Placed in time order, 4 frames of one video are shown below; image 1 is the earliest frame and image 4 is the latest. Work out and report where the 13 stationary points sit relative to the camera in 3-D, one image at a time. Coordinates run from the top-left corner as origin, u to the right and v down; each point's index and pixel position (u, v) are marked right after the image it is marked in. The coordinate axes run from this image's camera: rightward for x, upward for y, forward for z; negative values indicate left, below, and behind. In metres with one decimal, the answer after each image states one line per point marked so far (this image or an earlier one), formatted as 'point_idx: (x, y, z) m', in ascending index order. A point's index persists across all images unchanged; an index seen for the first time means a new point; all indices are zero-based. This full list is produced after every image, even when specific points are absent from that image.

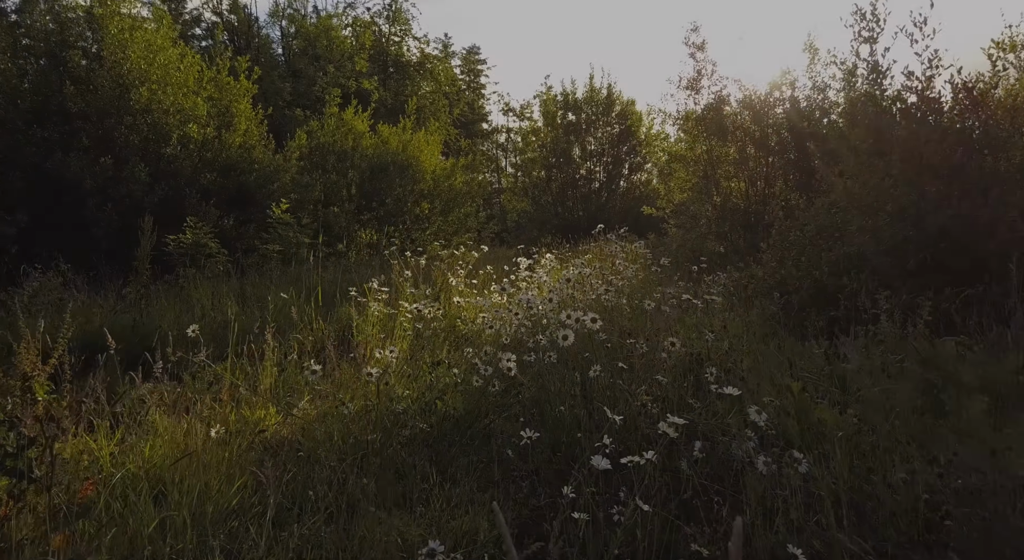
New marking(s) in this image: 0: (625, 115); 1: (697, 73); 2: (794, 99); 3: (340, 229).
0: (+3.1, +4.6, +17.7) m
1: (+3.0, +3.4, +10.5) m
2: (+4.3, +2.8, +9.7) m
3: (-3.6, +1.1, +13.5) m
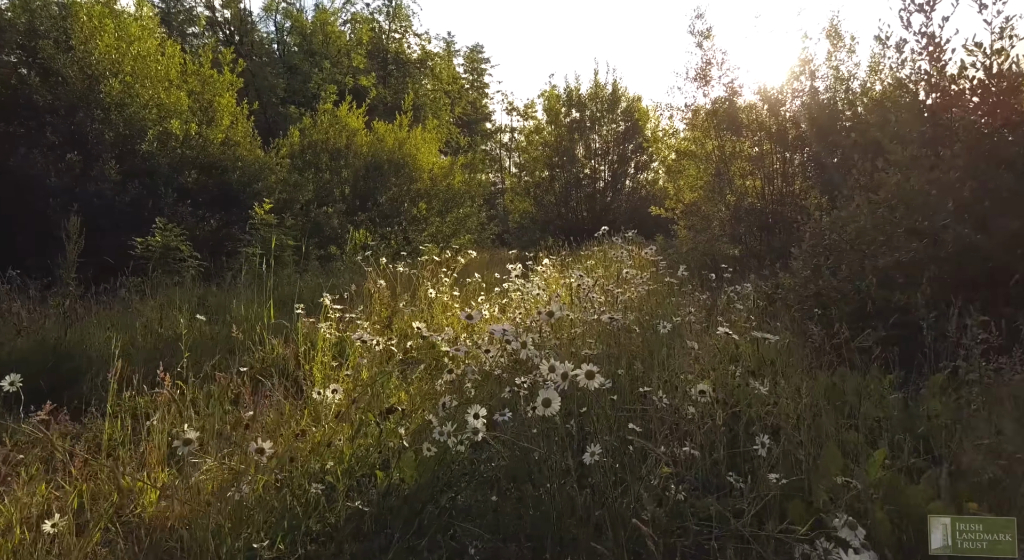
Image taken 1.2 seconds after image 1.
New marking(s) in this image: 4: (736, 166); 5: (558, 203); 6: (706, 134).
0: (+3.2, +4.5, +17.0) m
1: (+3.0, +3.4, +9.8) m
2: (+4.2, +2.7, +9.0) m
3: (-3.6, +1.0, +12.8) m
4: (+3.4, +1.7, +9.6) m
5: (+1.2, +2.0, +16.8) m
6: (+3.0, +2.3, +9.9) m
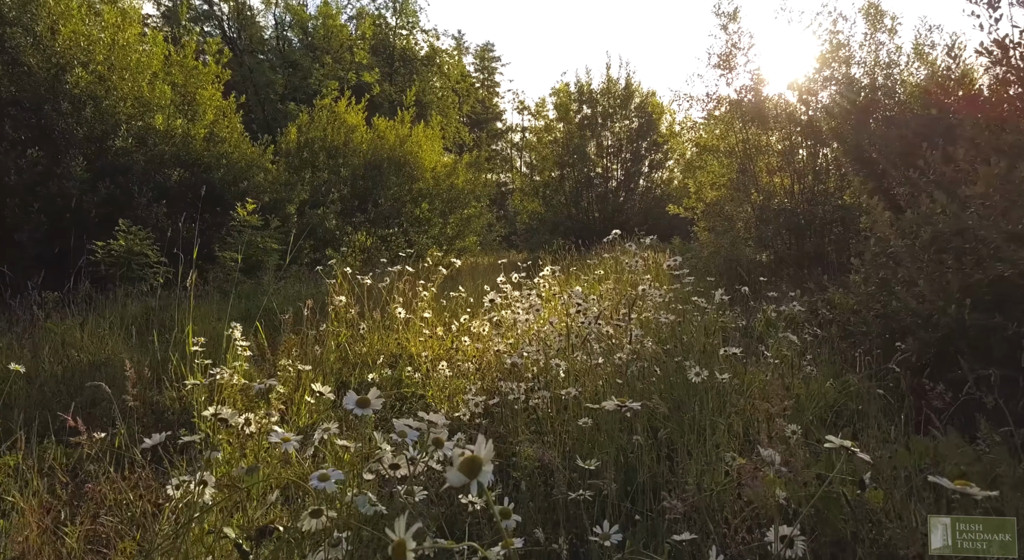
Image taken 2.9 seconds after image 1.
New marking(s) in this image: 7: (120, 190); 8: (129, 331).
0: (+3.4, +4.4, +16.1) m
1: (+3.1, +3.3, +8.9) m
2: (+4.3, +2.6, +8.0) m
3: (-3.5, +0.9, +12.0) m
4: (+3.4, +1.6, +8.7) m
5: (+1.4, +1.9, +16.0) m
6: (+3.1, +2.2, +9.0) m
7: (-5.6, +1.3, +9.1) m
8: (-2.7, -0.4, +4.5) m
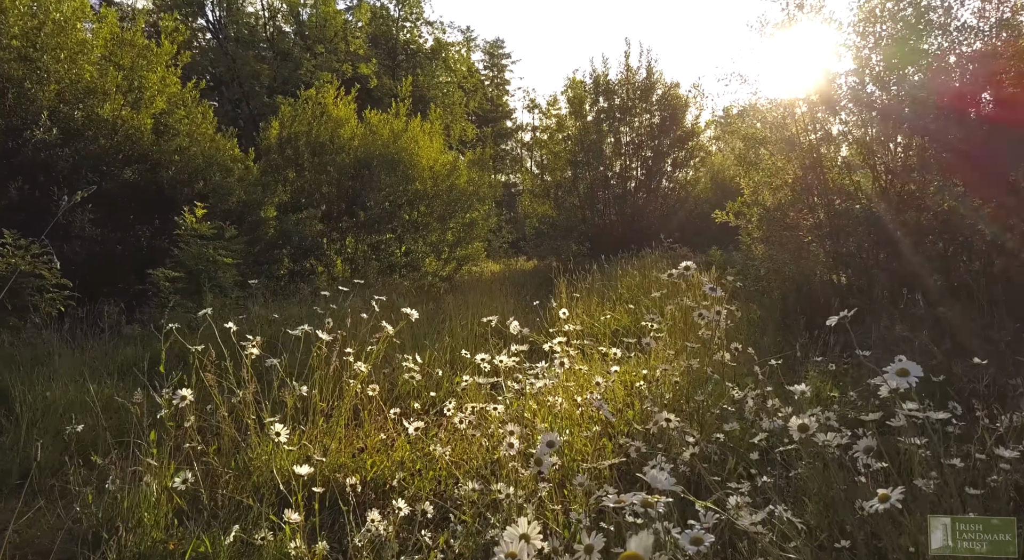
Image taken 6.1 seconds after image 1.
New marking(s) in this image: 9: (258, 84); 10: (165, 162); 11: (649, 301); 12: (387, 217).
0: (+3.5, +4.1, +14.2) m
1: (+3.1, +3.0, +7.1) m
2: (+4.3, +2.3, +6.2) m
3: (-3.4, +0.6, +10.3) m
4: (+3.5, +1.4, +6.9) m
5: (+1.6, +1.6, +14.2) m
6: (+3.1, +1.9, +7.2) m
7: (-5.5, +1.0, +7.4) m
8: (-2.8, -0.6, +2.8) m
9: (-7.3, +5.7, +18.5) m
10: (-4.7, +1.6, +8.5) m
11: (+1.0, -0.1, +5.3) m
12: (-2.3, +1.1, +11.5) m
